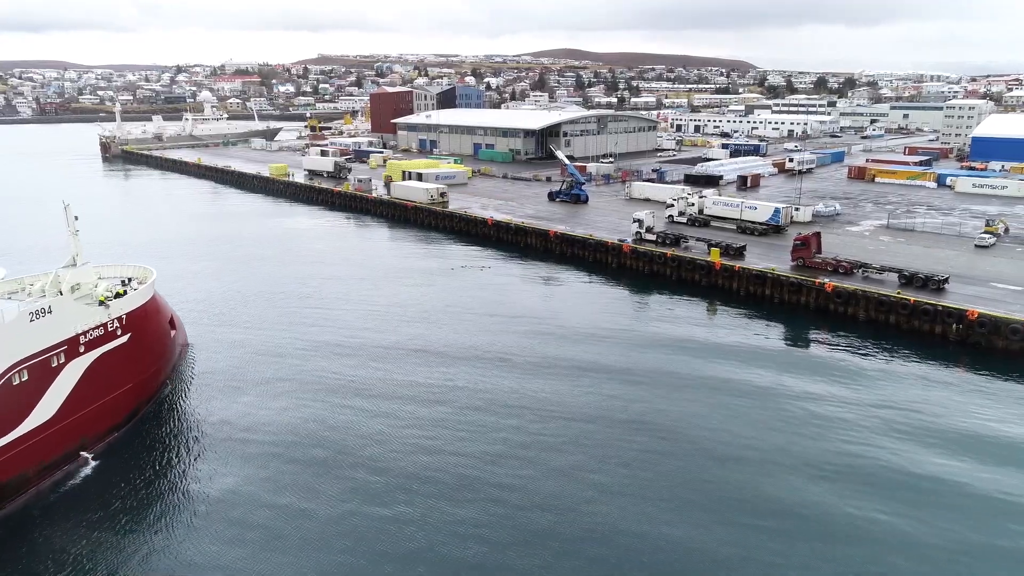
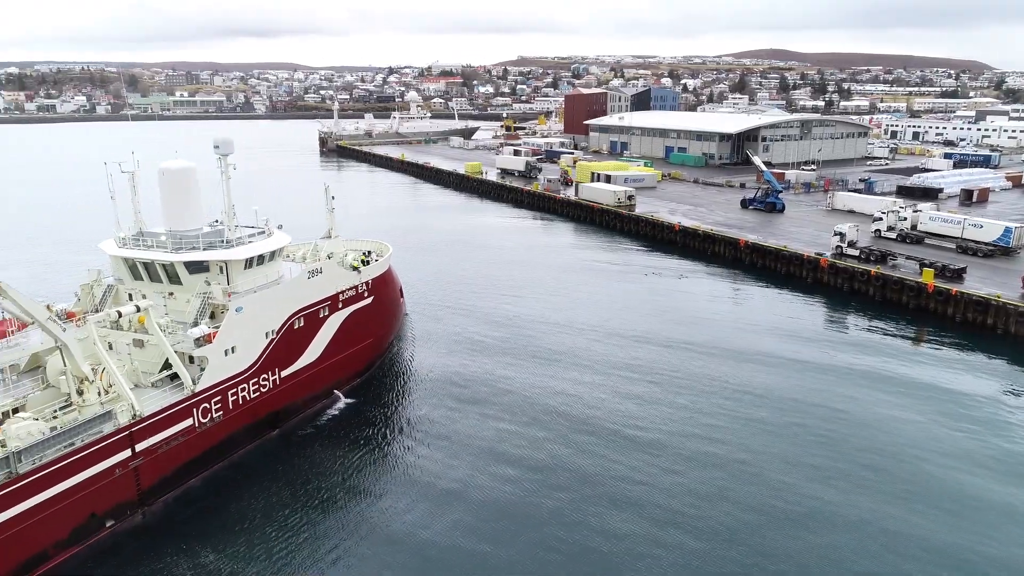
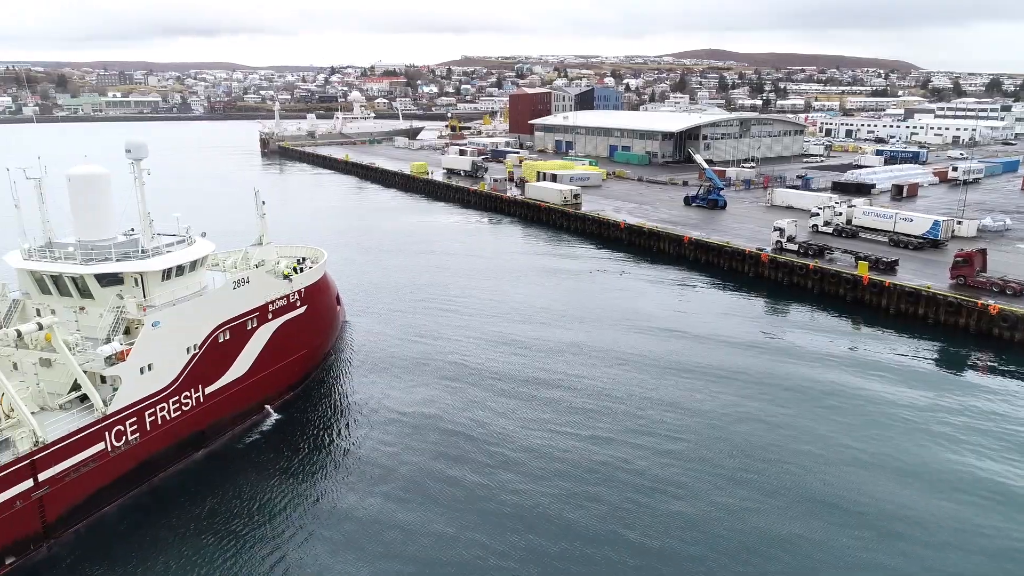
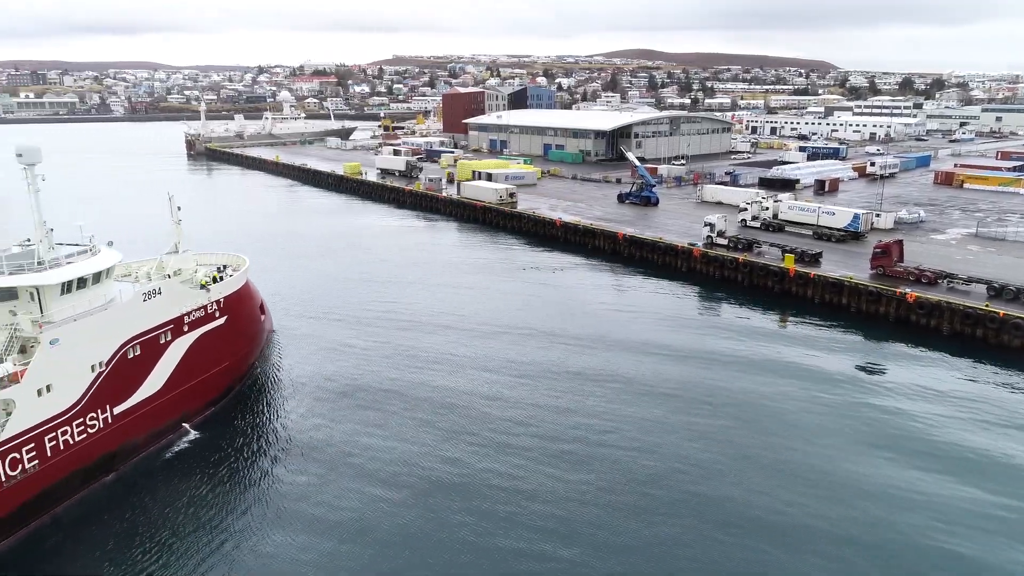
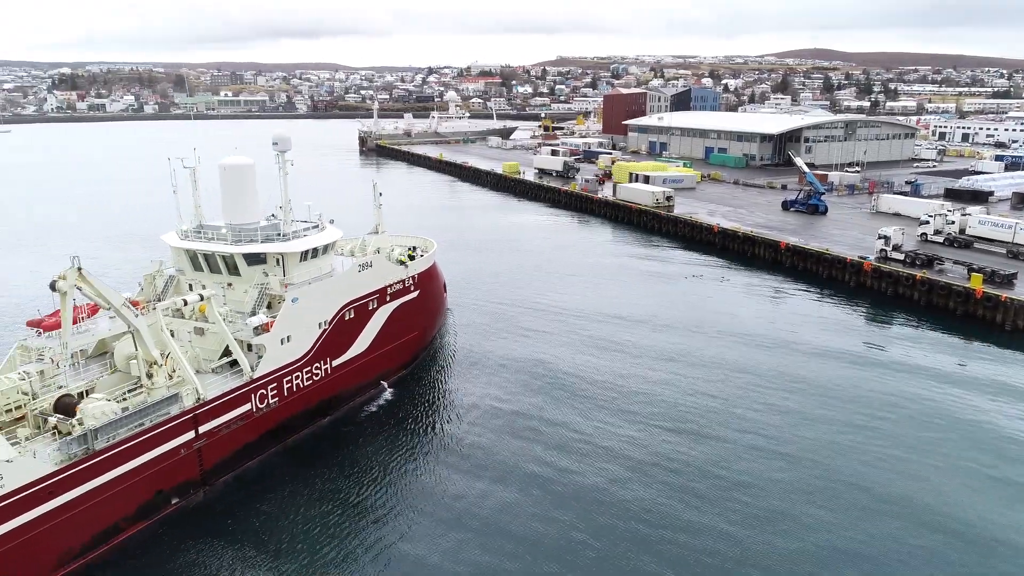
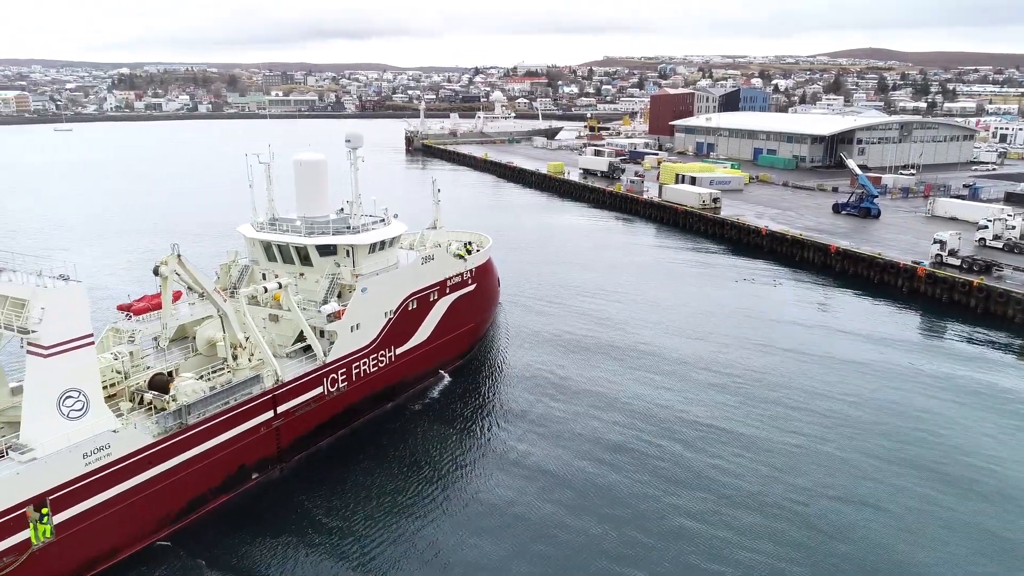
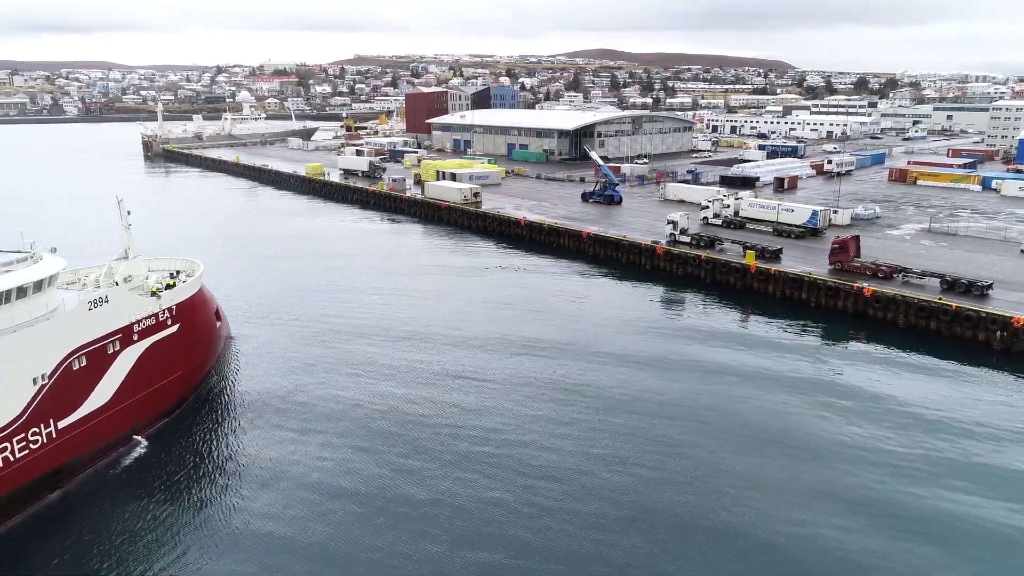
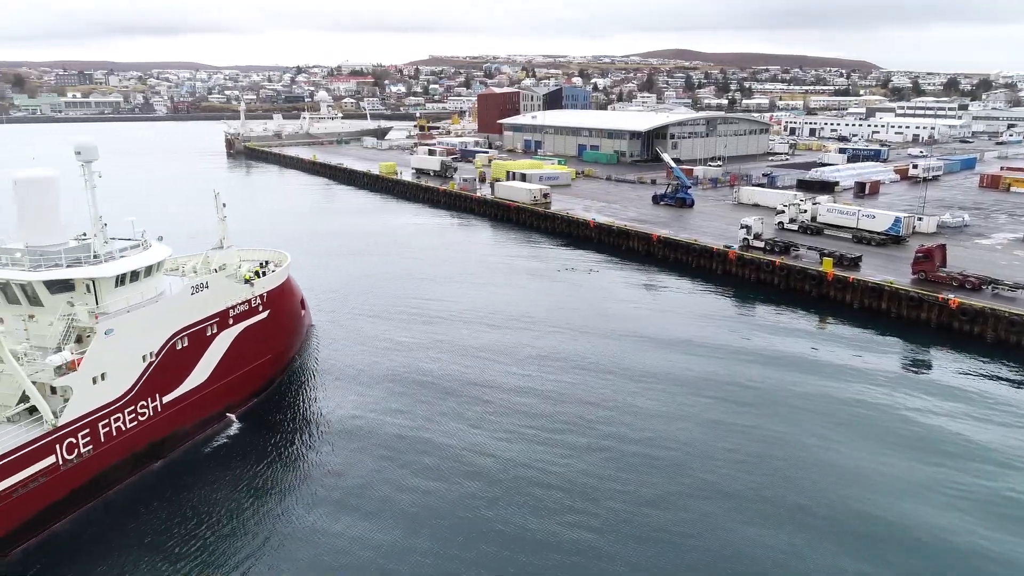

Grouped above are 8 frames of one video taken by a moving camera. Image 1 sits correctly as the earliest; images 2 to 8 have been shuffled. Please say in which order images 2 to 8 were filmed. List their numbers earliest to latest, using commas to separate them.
7, 4, 8, 3, 2, 5, 6
